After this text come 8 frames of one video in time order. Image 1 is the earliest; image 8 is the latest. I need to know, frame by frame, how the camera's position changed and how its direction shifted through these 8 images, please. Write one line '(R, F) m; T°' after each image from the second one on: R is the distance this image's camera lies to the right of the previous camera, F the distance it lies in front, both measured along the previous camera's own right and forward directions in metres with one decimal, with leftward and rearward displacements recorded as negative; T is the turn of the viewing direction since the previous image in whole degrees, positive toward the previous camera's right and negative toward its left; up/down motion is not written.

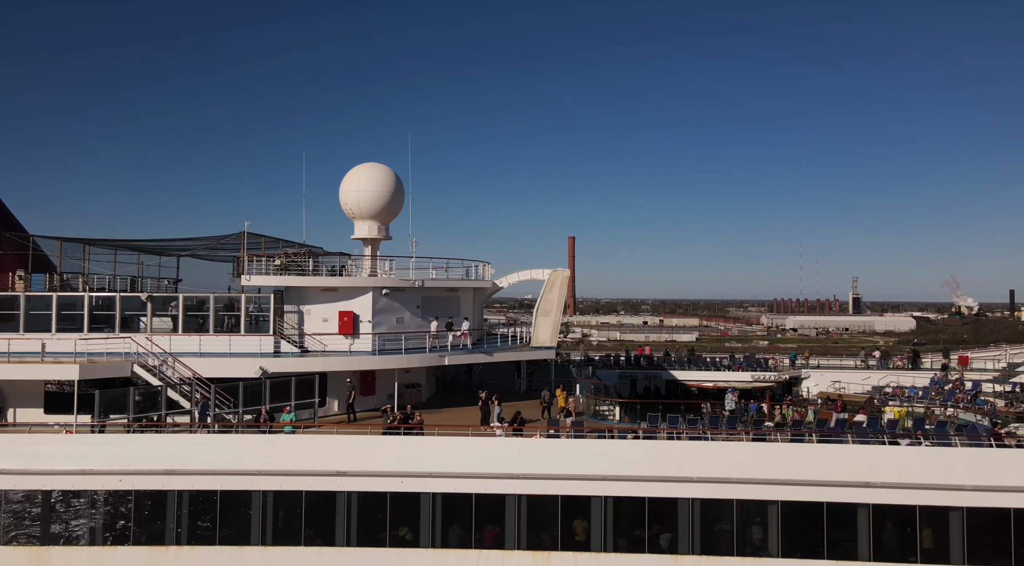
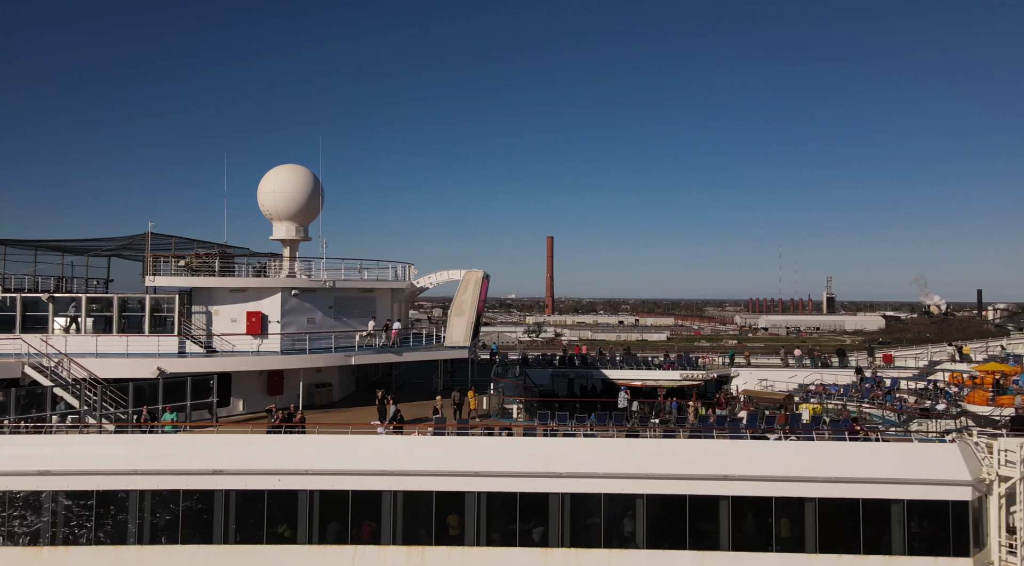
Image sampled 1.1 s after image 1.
(+1.7, -0.4) m; +2°
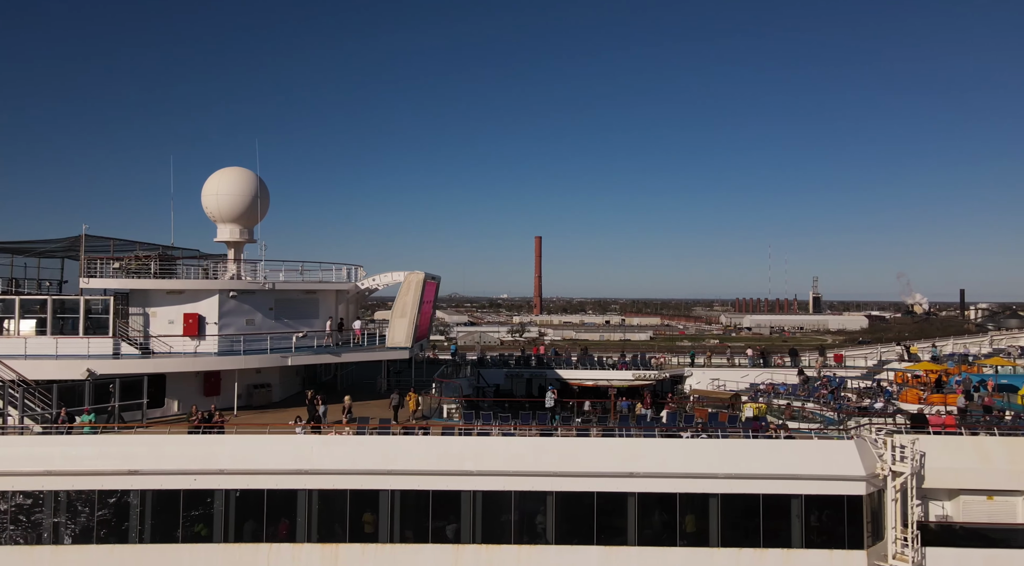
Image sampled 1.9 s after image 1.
(+1.3, -0.3) m; +1°
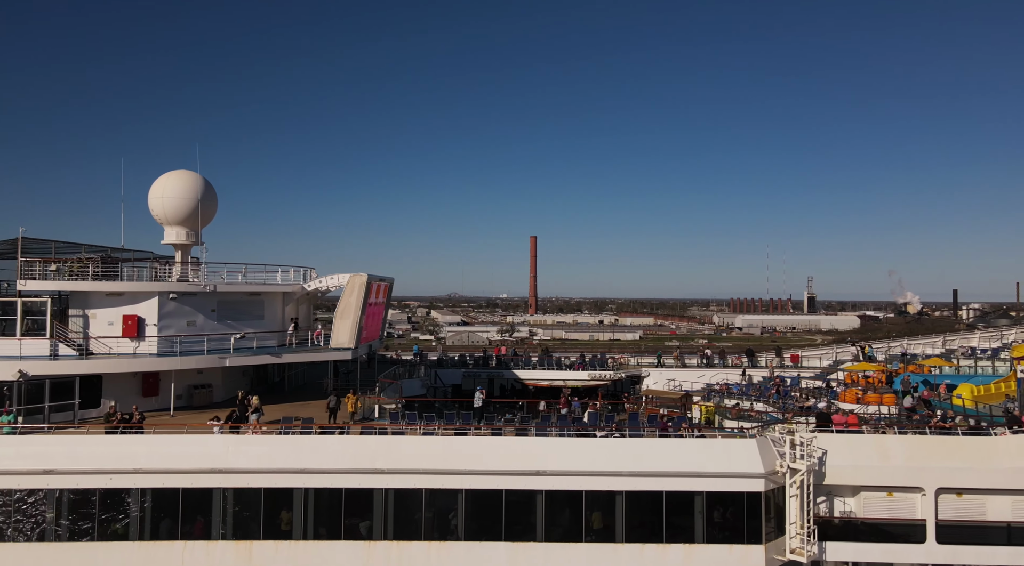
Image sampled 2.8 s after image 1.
(+1.5, -0.4) m; +1°
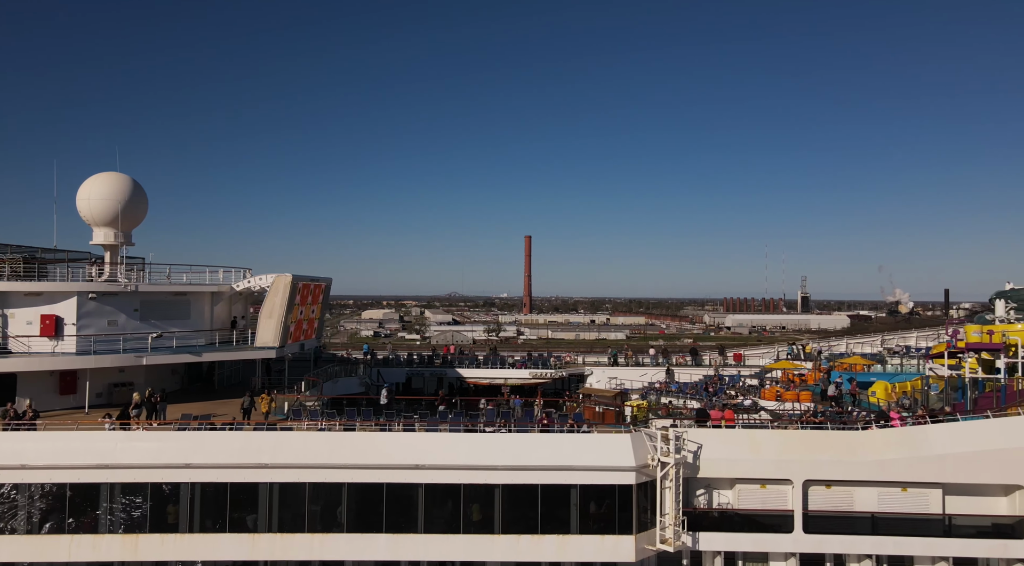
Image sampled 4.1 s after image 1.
(+2.0, -0.5) m; +1°
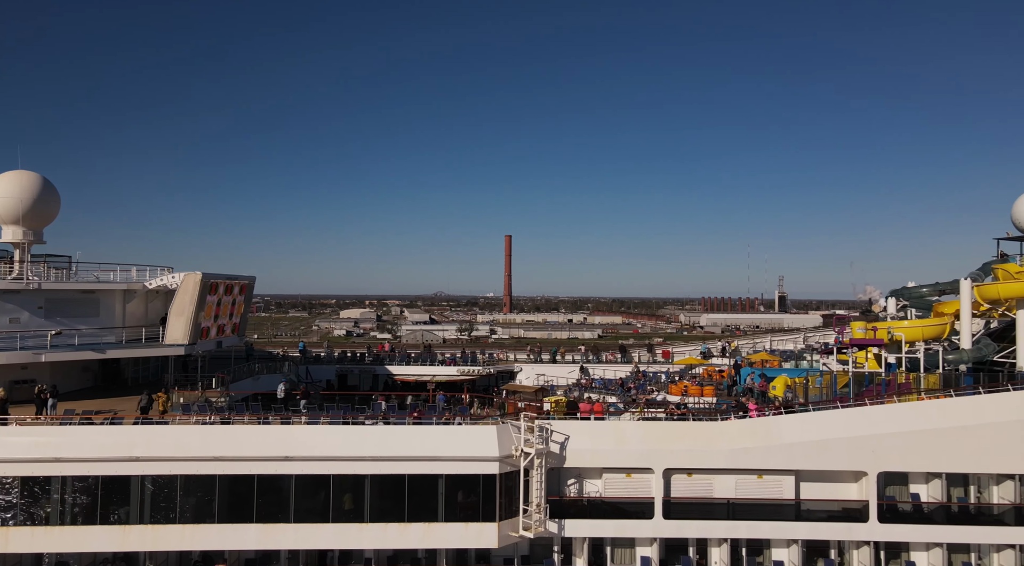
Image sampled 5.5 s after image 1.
(+2.1, -0.6) m; +2°
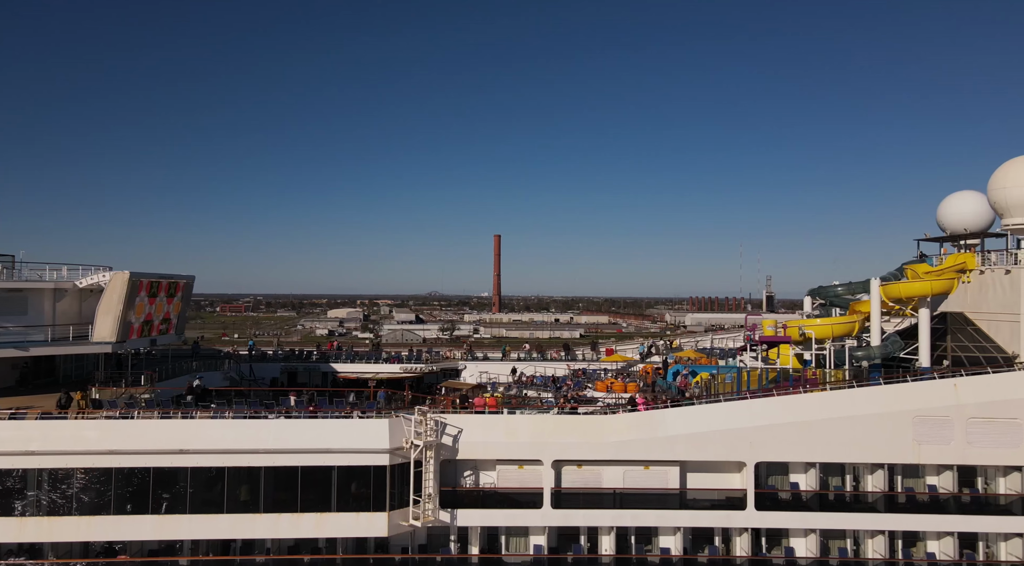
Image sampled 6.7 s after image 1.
(+1.9, -0.6) m; +1°
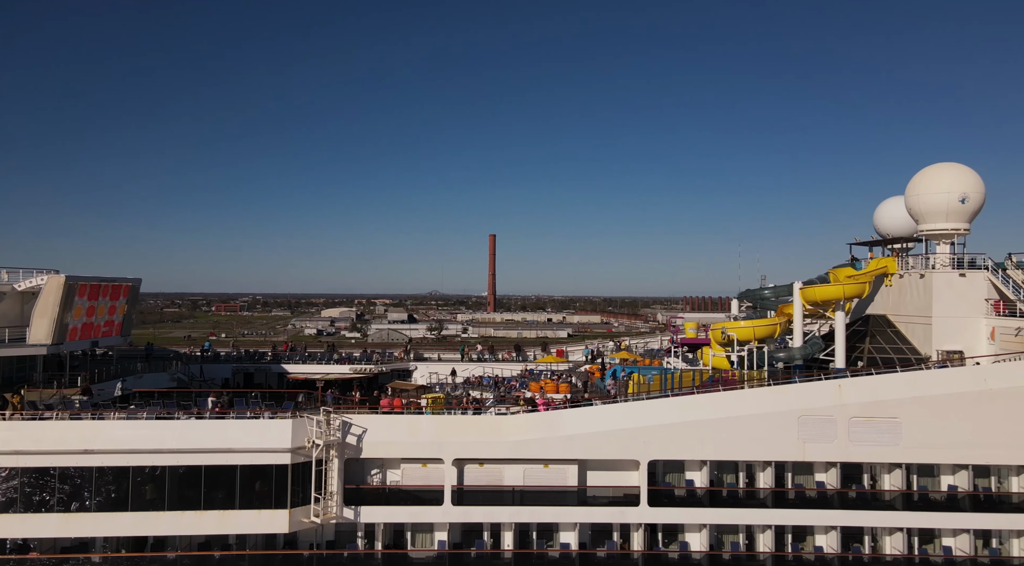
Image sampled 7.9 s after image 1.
(+2.0, -0.6) m; +1°
